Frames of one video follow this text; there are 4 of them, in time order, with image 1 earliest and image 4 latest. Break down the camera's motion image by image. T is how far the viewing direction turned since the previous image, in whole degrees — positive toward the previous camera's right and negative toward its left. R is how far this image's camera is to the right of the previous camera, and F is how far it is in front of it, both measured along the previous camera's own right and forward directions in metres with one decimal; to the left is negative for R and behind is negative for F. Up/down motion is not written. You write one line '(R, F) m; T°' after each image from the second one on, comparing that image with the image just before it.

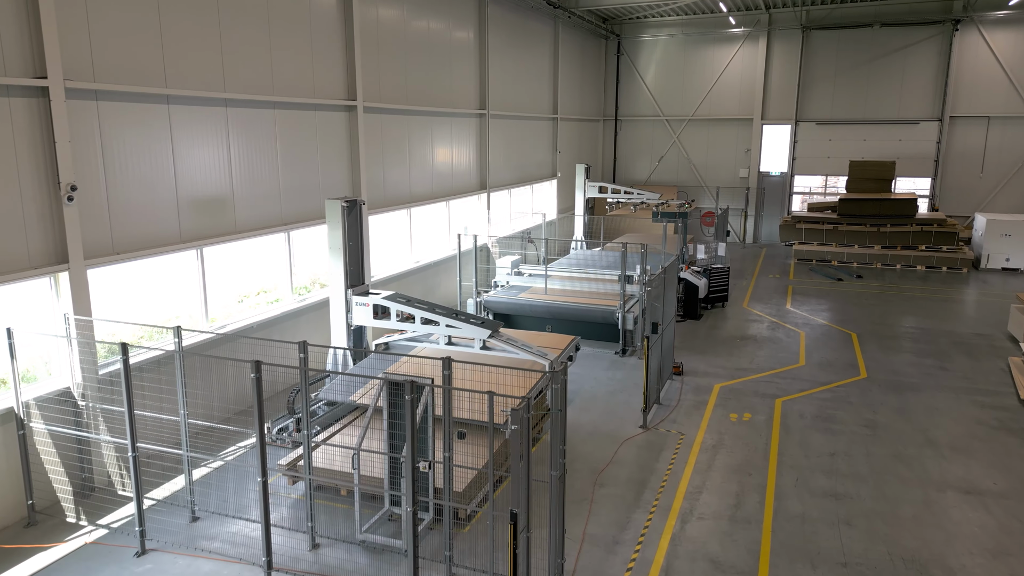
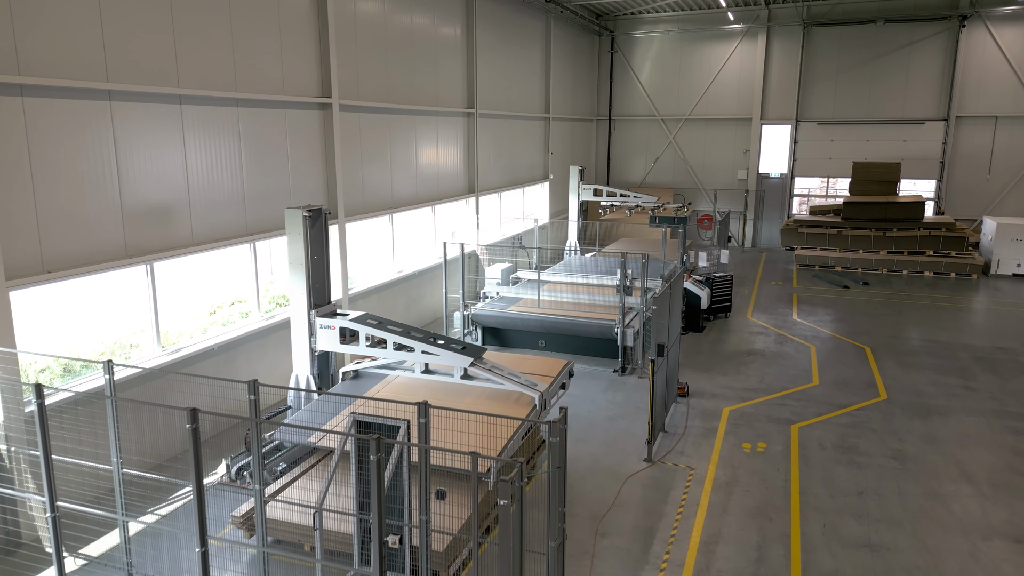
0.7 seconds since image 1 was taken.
(0.0, +0.9) m; +1°
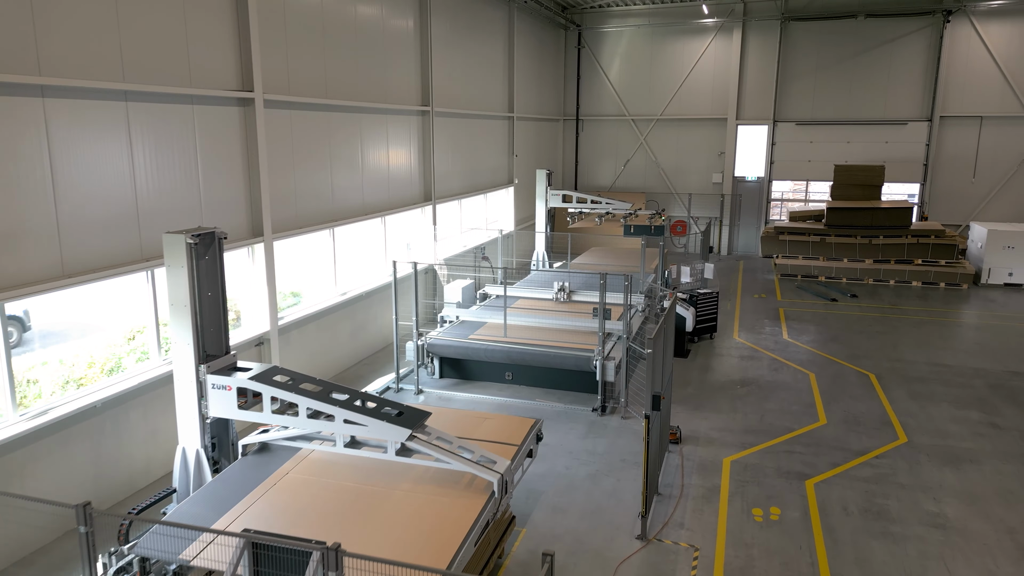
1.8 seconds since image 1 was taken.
(0.0, +1.6) m; +3°
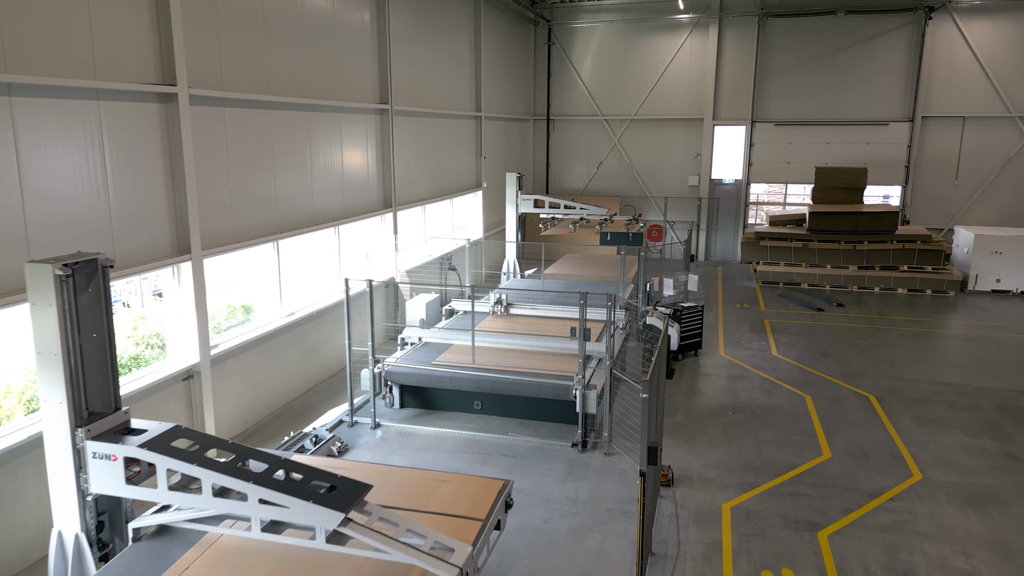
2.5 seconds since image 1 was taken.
(0.0, +1.1) m; +2°
